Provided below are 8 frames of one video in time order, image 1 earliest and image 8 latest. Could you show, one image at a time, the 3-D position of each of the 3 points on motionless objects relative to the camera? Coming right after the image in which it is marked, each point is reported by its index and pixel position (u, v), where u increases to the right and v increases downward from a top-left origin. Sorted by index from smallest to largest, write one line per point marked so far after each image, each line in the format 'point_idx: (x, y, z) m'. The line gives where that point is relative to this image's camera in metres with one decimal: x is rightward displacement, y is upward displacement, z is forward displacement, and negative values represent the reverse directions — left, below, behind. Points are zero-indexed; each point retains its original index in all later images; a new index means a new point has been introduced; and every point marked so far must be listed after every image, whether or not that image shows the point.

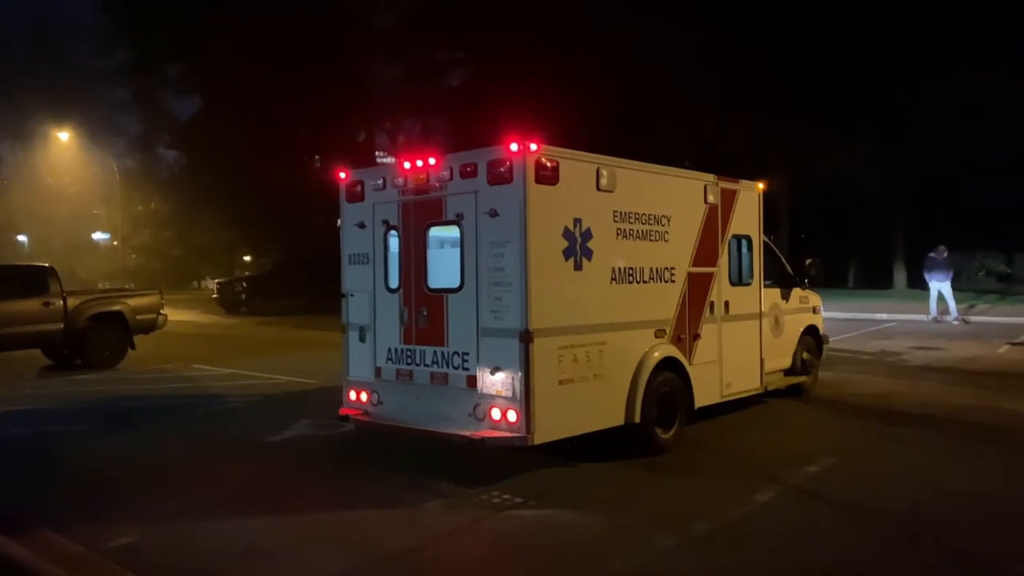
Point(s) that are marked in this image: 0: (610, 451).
0: (+0.9, -1.6, +8.7) m
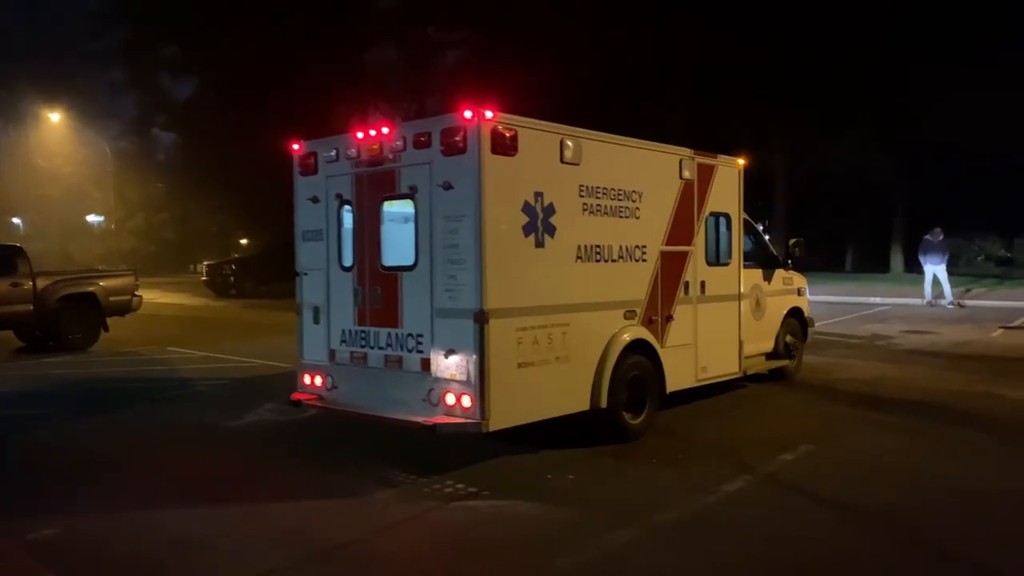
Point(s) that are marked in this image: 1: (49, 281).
0: (+0.6, -1.4, +8.3) m
1: (-8.4, +0.1, +16.2) m
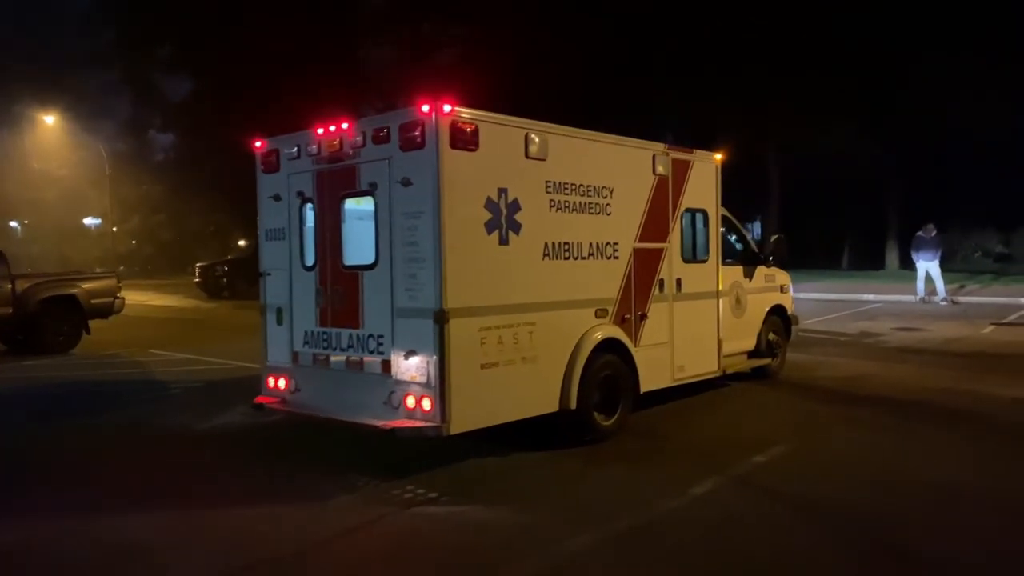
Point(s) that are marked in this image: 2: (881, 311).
0: (+0.3, -1.4, +8.1) m
1: (-8.6, +0.1, +16.0) m
2: (+8.0, -0.5, +19.5) m
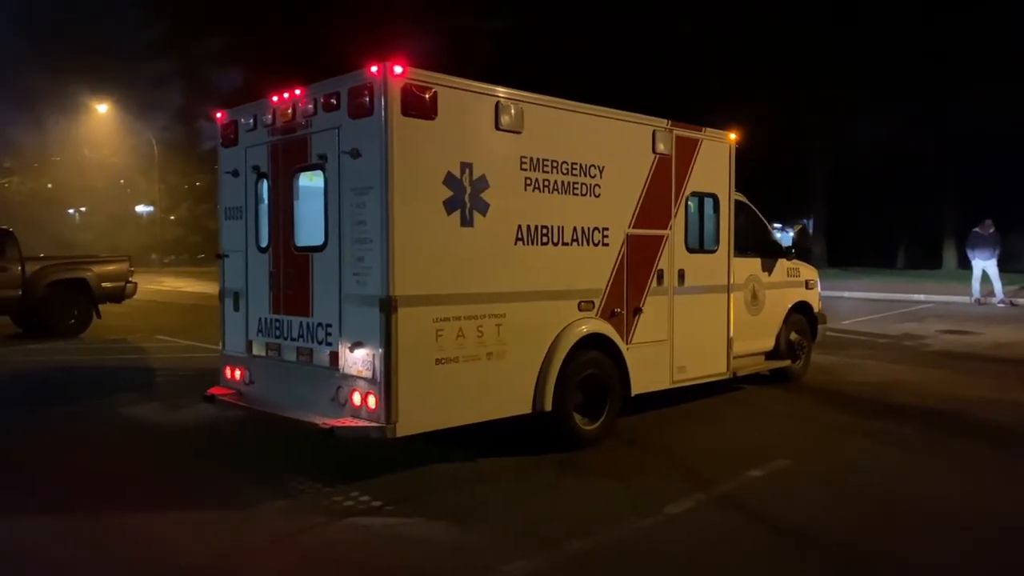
0: (+0.1, -1.3, +7.4) m
1: (-8.3, +0.4, +15.8) m
2: (+8.5, -0.5, +18.2) m
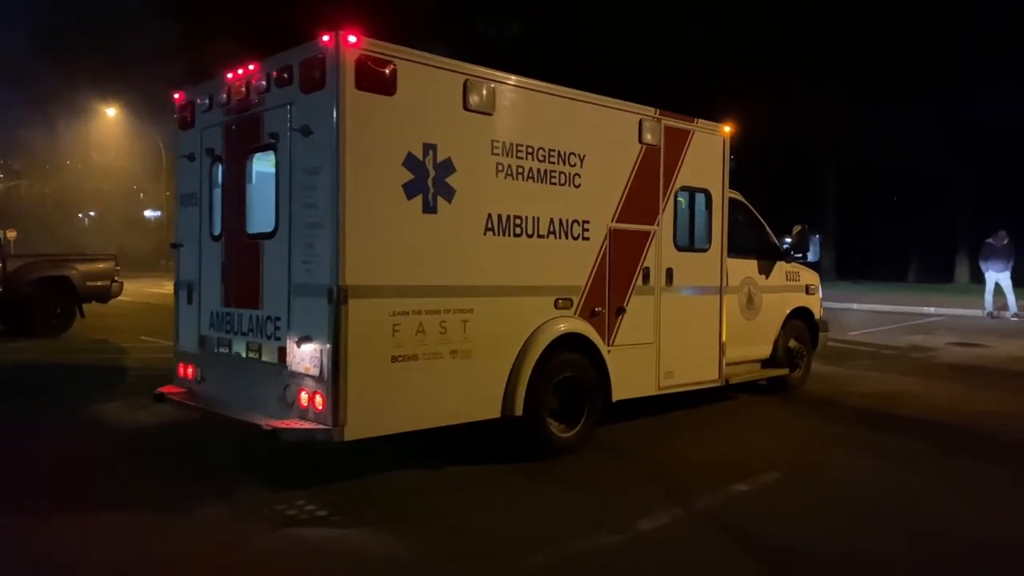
0: (-0.1, -1.2, +6.8) m
1: (-8.4, +0.4, +15.4) m
2: (+8.4, -0.7, +17.6) m
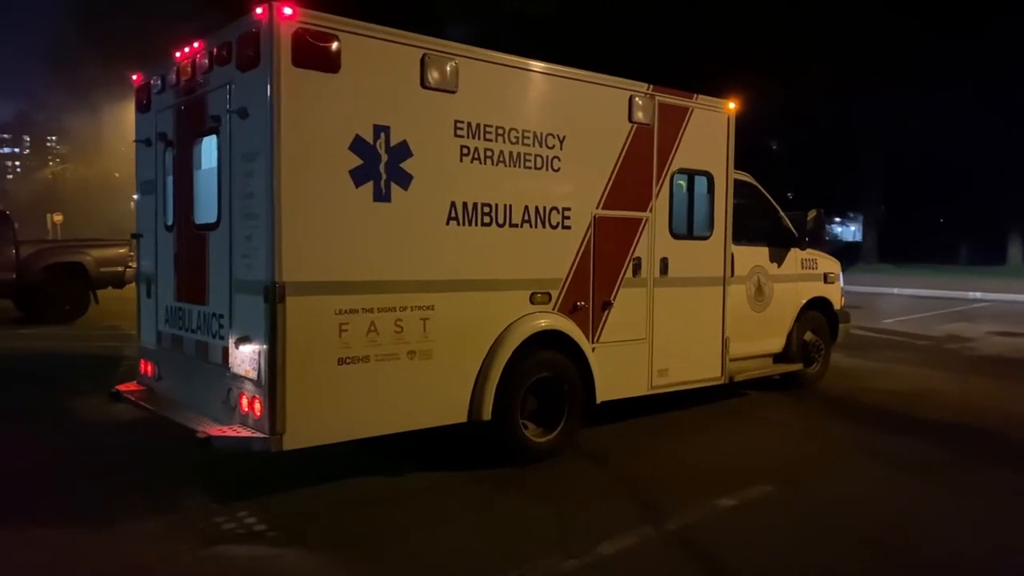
0: (-0.3, -1.2, +6.4) m
1: (-8.1, +0.7, +15.3) m
2: (+8.8, -0.4, +16.7) m
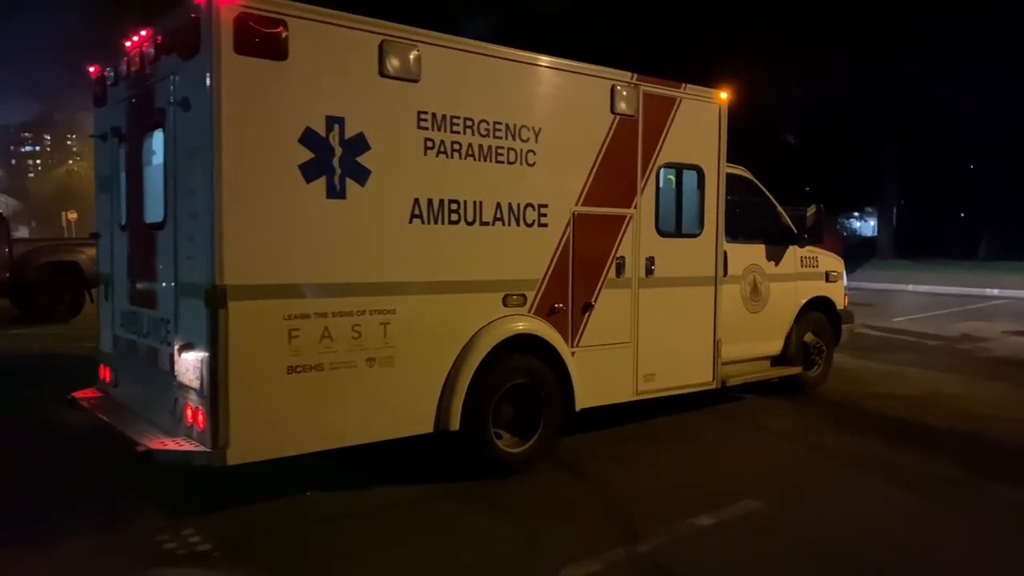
0: (-0.5, -1.2, +6.0) m
1: (-8.1, +0.7, +15.1) m
2: (+8.8, -0.4, +16.2) m
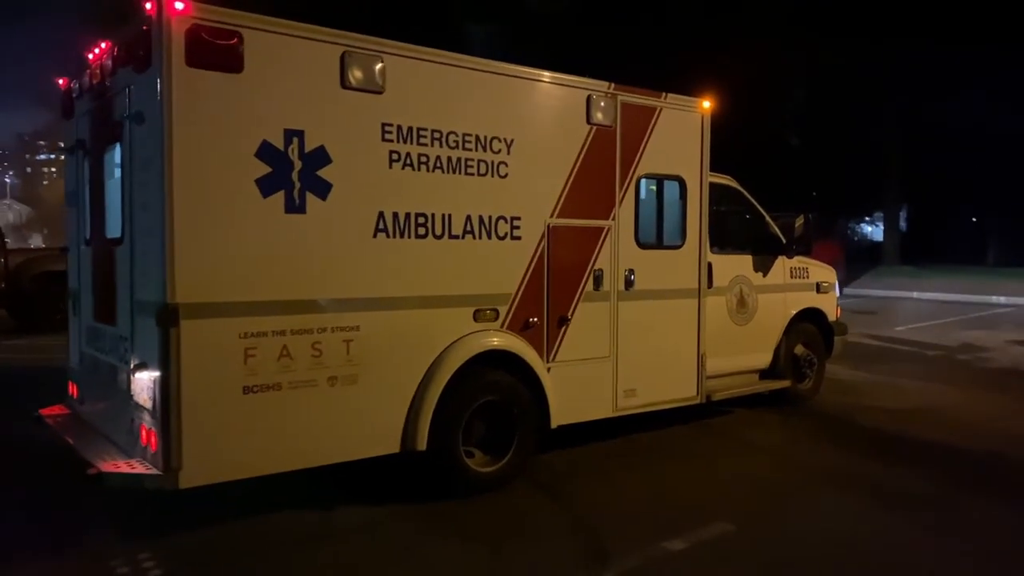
0: (-0.7, -1.3, +5.9) m
1: (-8.2, +0.5, +15.1) m
2: (+8.8, -0.5, +15.9) m
